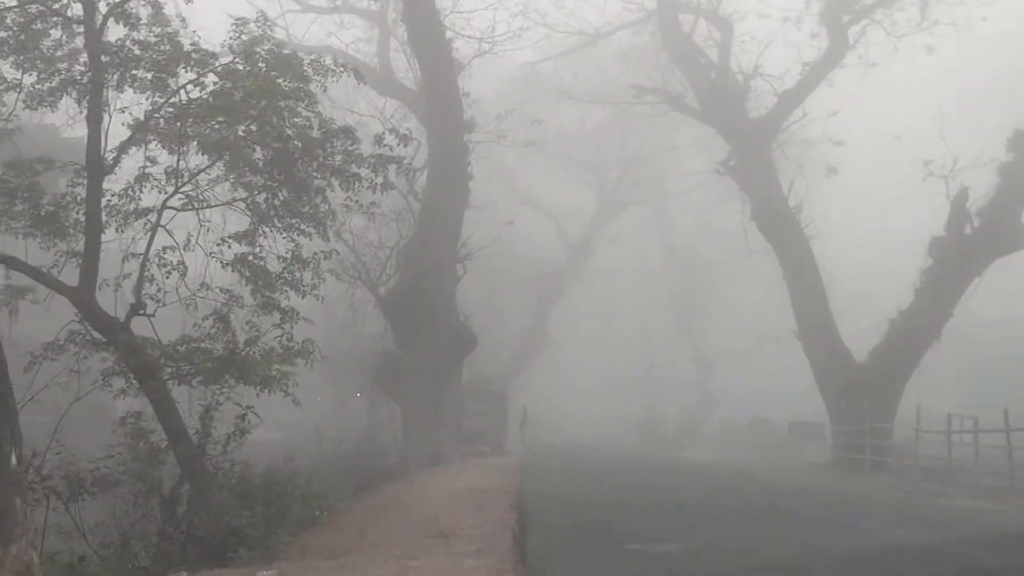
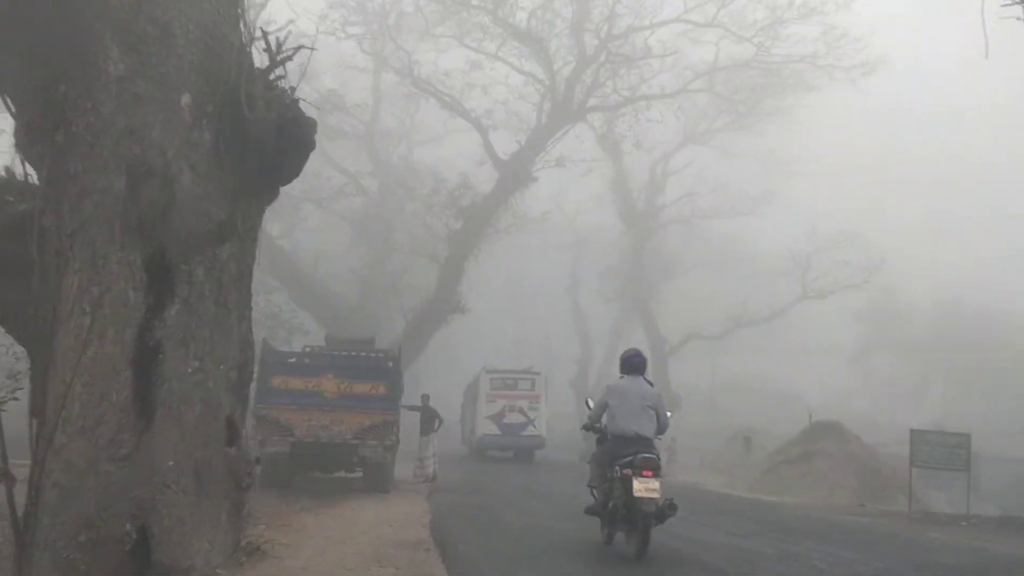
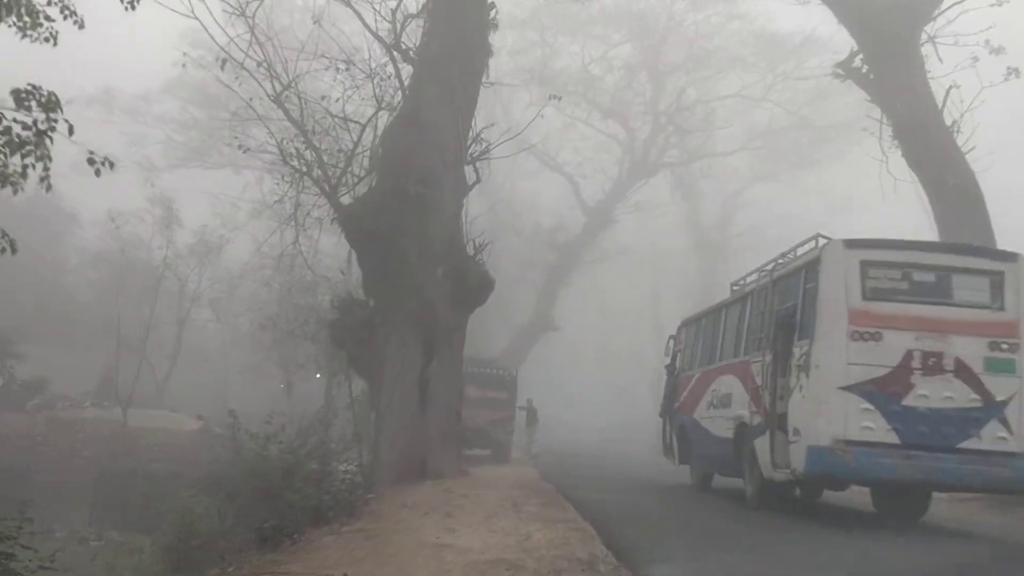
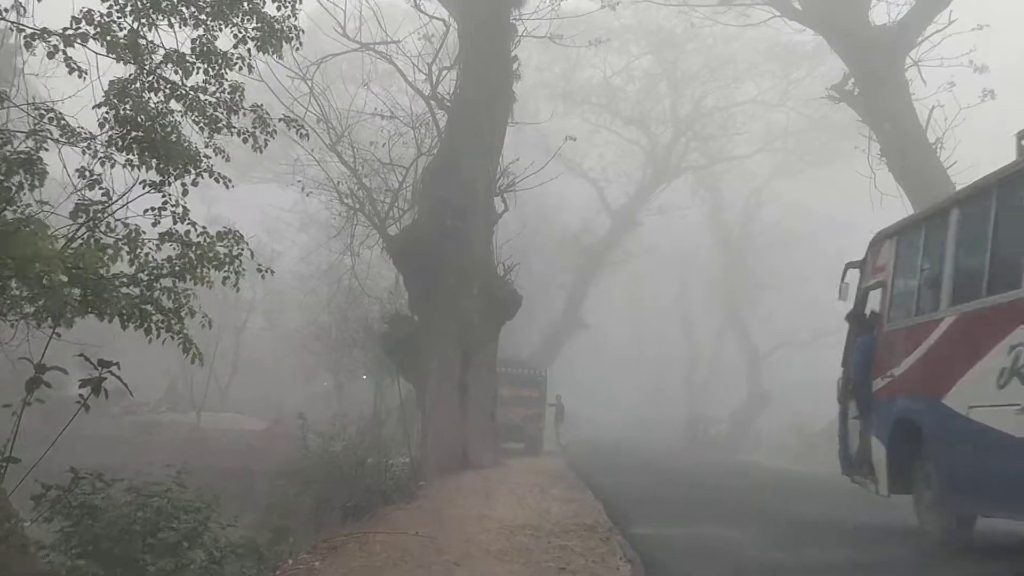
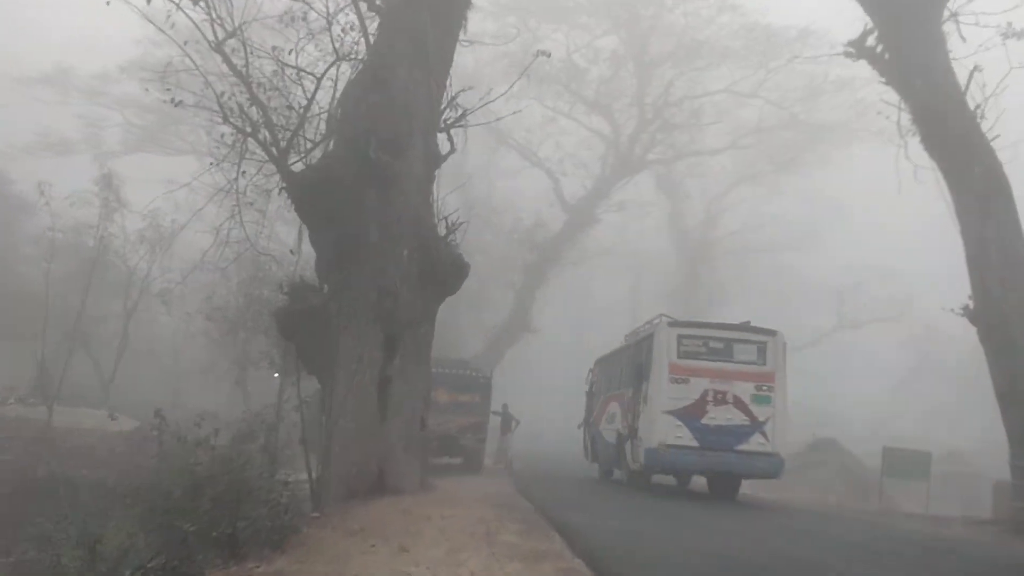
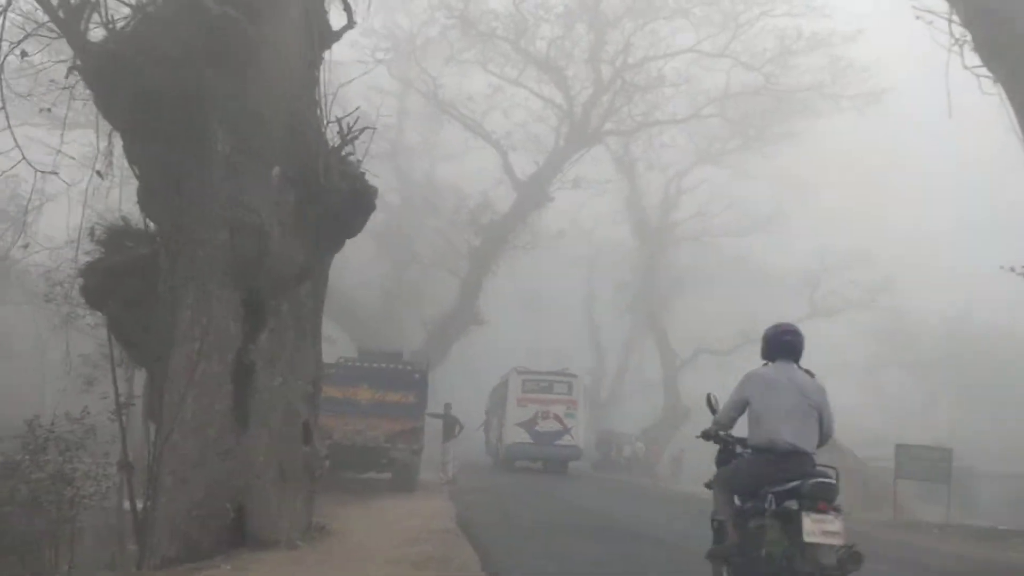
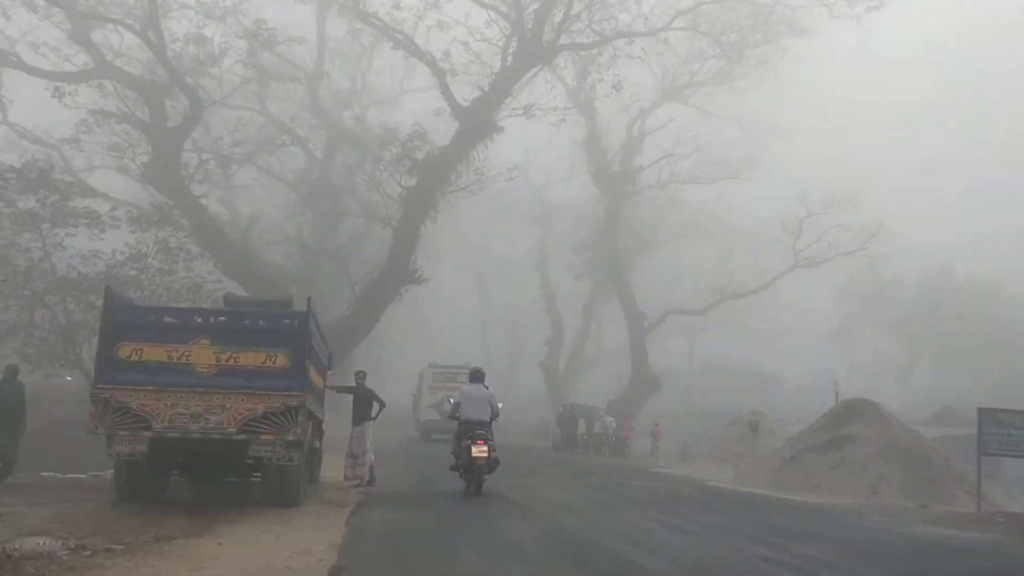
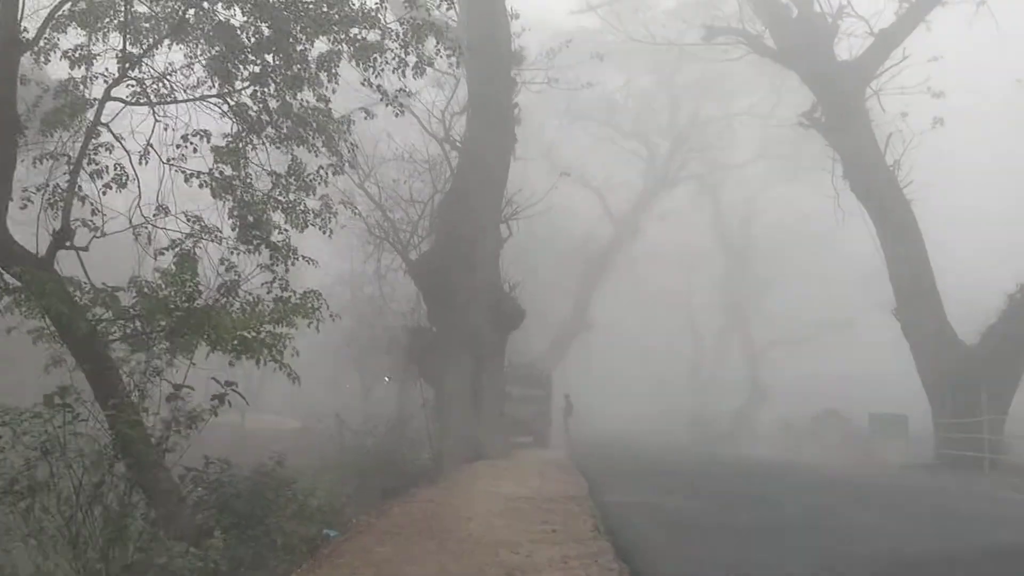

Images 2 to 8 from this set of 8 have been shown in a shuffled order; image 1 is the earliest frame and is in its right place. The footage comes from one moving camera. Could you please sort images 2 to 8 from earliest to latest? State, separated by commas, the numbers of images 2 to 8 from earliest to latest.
8, 4, 3, 5, 6, 2, 7
